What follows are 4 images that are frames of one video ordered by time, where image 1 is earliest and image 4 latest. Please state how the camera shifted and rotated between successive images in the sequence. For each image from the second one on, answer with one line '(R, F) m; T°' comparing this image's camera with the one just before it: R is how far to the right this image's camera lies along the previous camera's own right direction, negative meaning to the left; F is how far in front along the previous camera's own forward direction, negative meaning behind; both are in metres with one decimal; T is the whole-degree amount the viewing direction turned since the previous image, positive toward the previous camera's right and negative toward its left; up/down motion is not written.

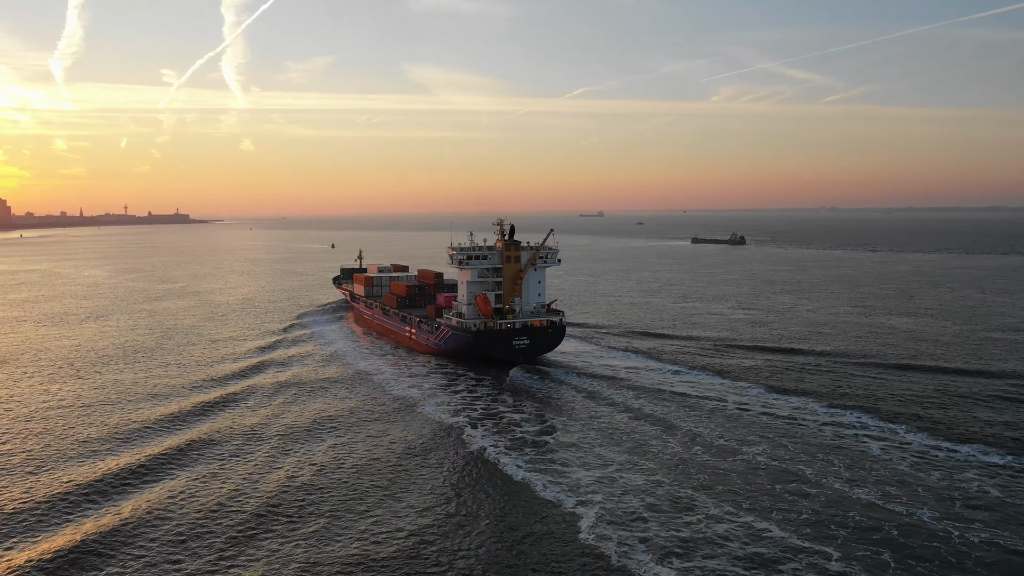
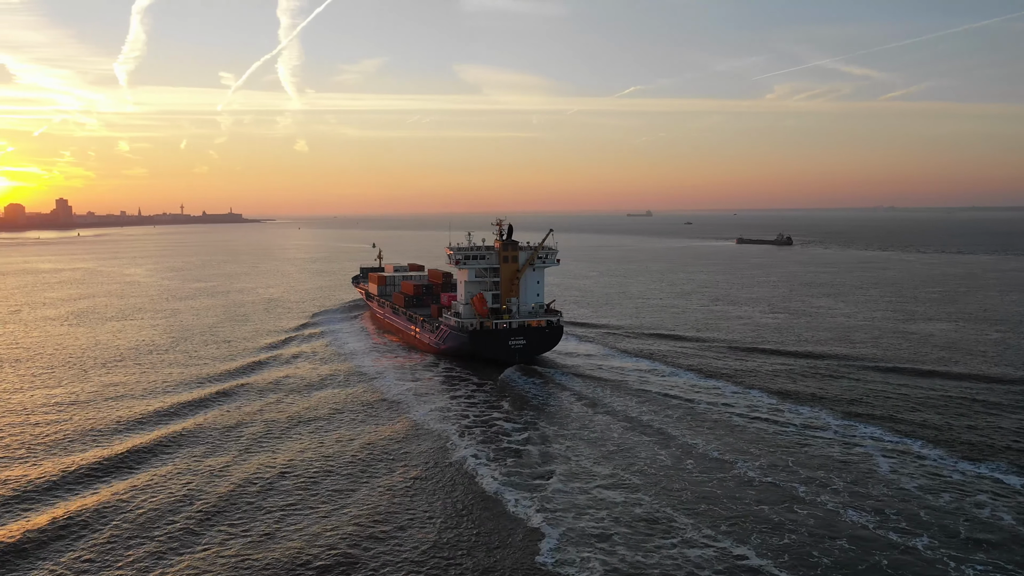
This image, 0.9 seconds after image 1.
(+2.1, +1.2) m; -3°
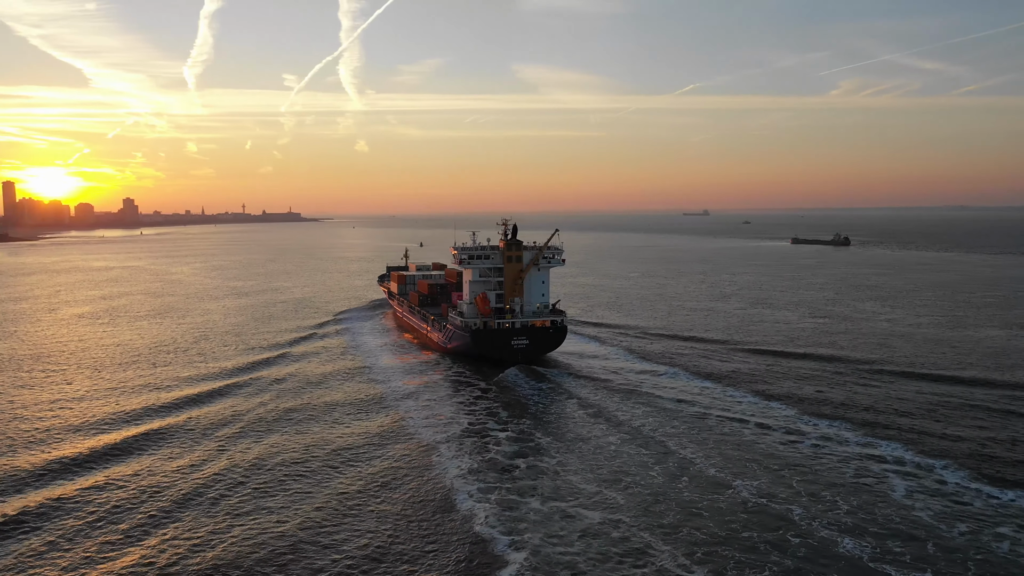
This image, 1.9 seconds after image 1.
(+2.2, +1.4) m; -4°
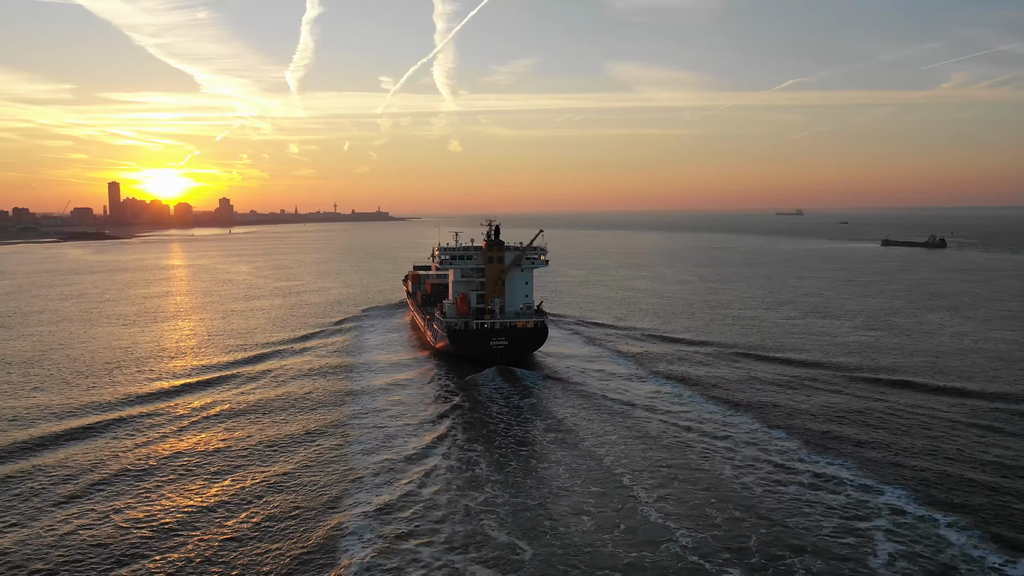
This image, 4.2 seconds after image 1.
(+4.6, +3.4) m; -6°
